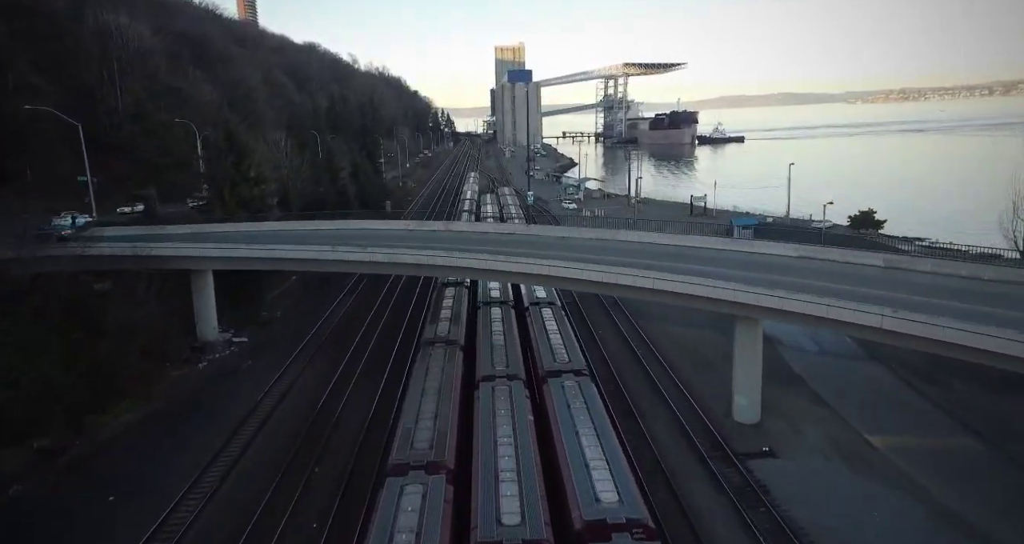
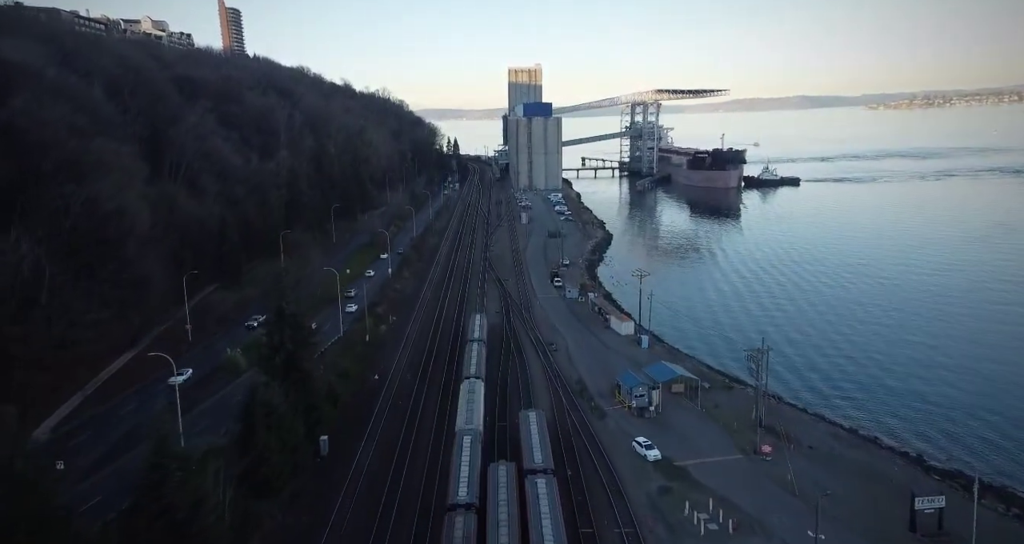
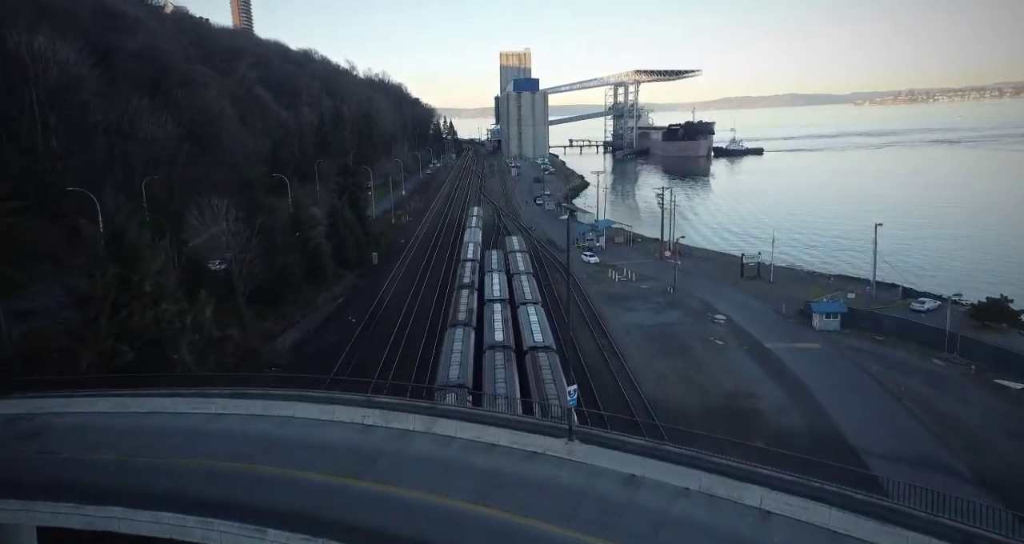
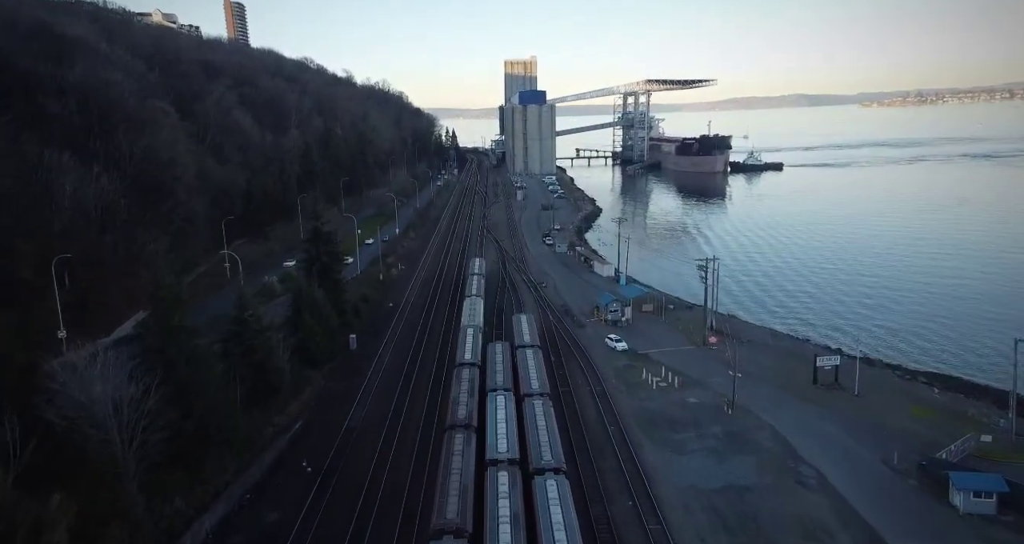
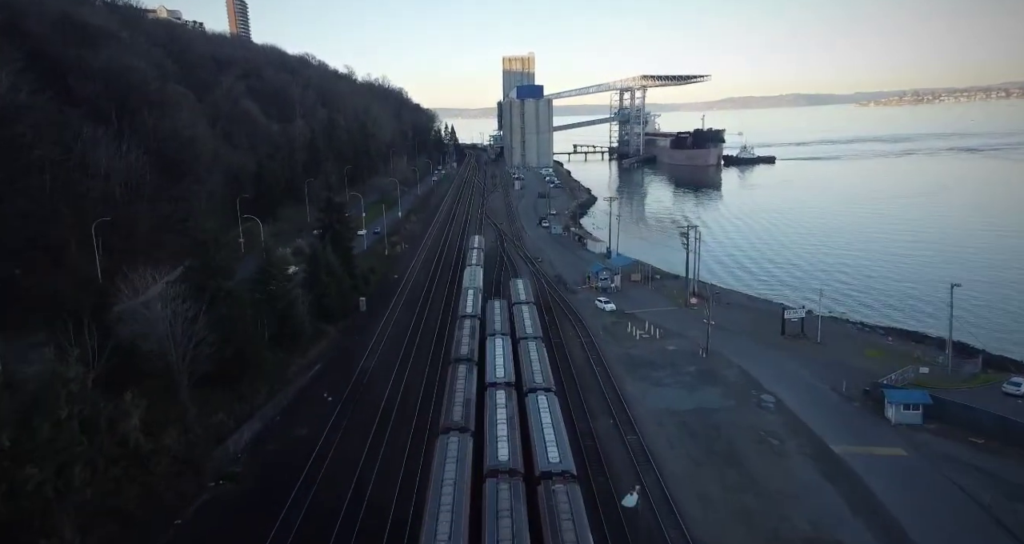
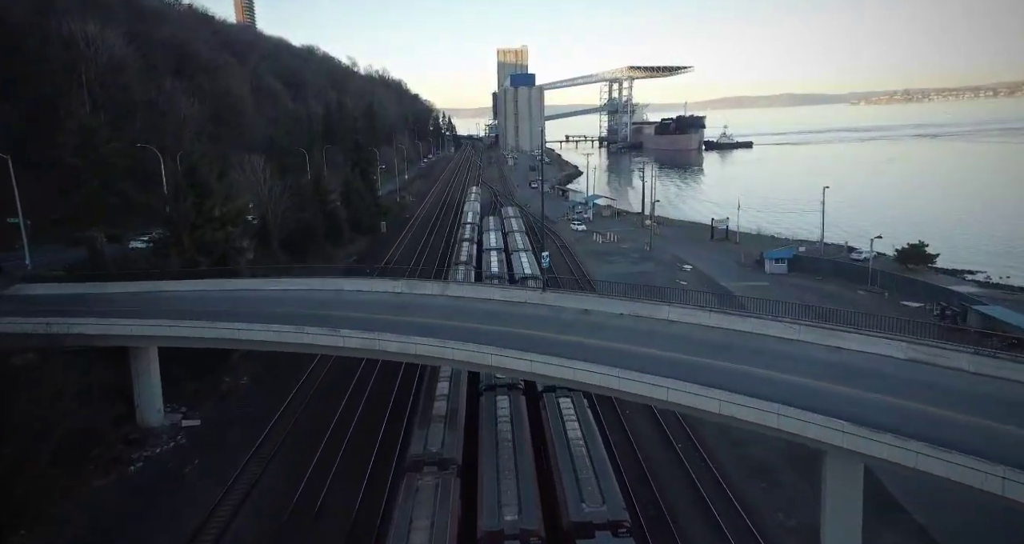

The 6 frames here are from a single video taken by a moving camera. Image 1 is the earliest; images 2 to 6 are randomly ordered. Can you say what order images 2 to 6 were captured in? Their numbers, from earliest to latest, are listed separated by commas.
6, 3, 5, 4, 2
